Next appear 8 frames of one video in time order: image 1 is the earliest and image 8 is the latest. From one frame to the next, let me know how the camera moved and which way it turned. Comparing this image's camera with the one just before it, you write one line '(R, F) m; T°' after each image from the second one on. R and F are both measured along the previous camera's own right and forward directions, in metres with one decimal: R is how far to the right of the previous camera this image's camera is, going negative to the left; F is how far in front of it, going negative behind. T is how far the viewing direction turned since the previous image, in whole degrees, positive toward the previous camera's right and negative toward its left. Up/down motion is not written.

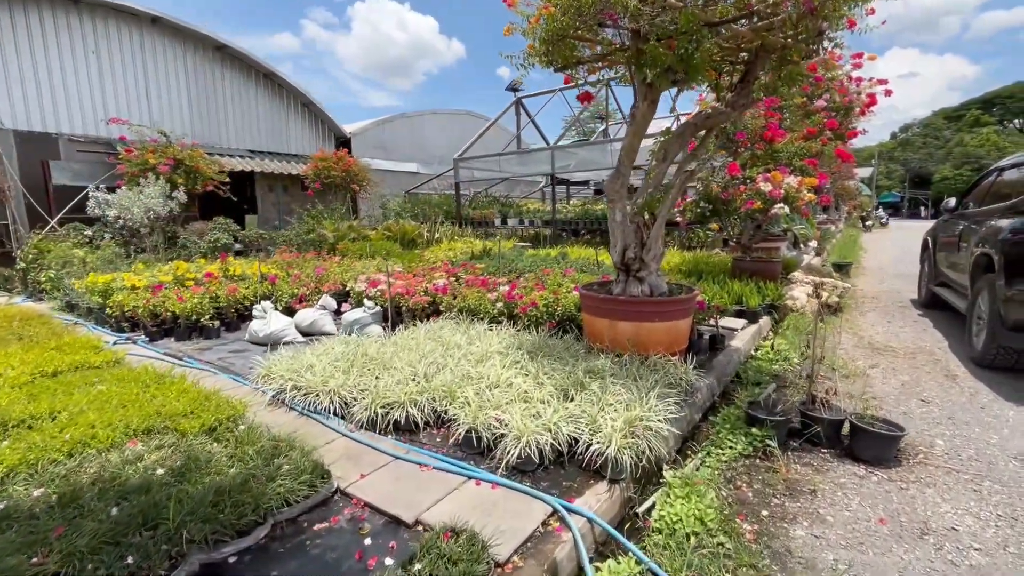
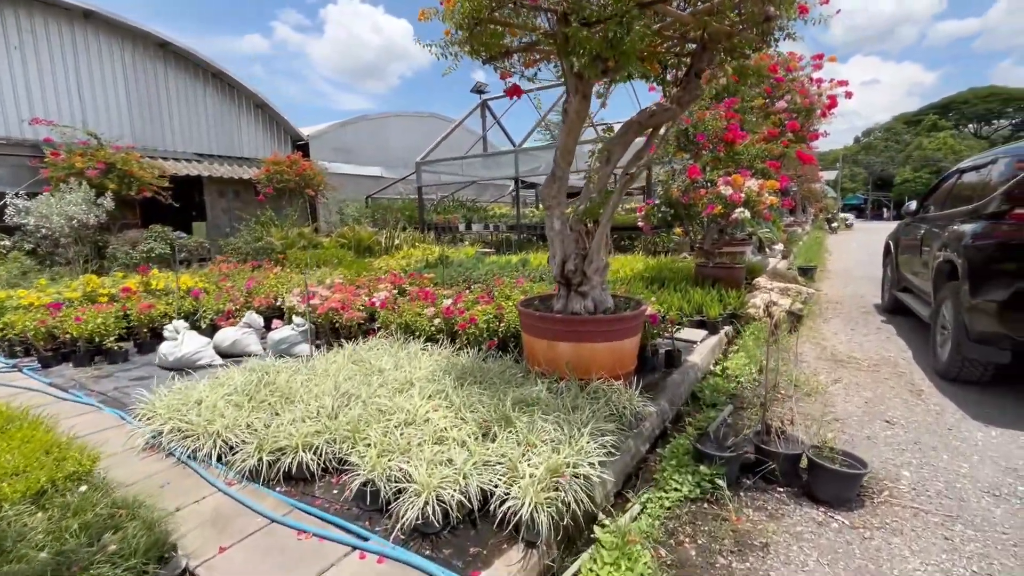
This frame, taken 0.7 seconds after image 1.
(+0.3, +0.4) m; +3°
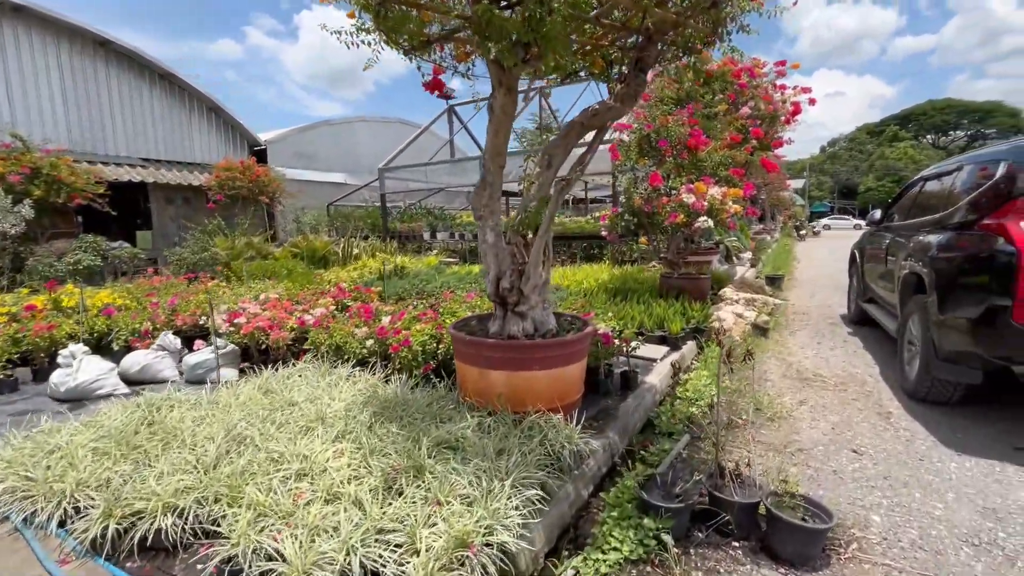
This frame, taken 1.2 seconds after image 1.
(+0.3, +0.4) m; +3°
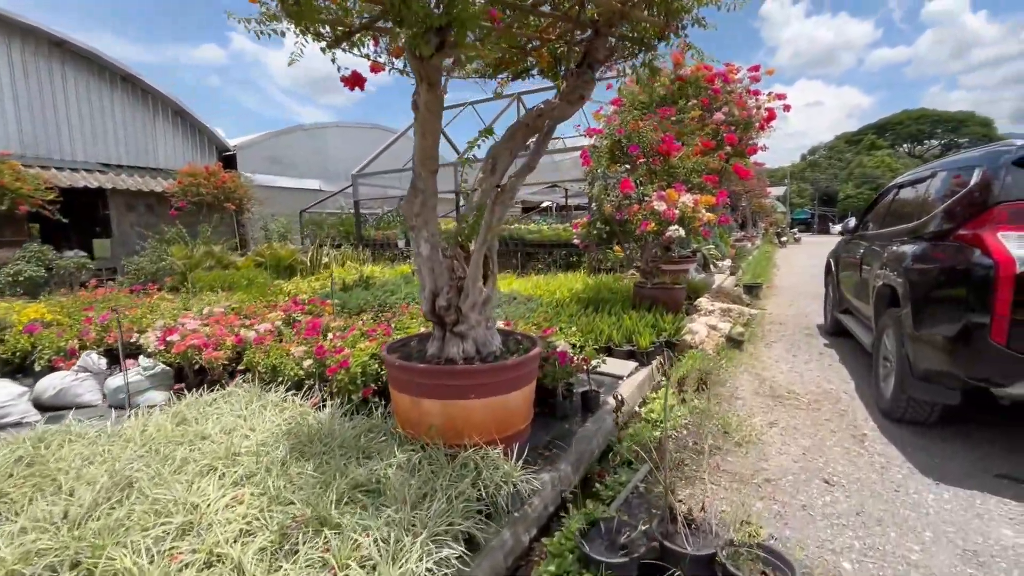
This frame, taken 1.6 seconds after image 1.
(+0.3, +0.3) m; +1°
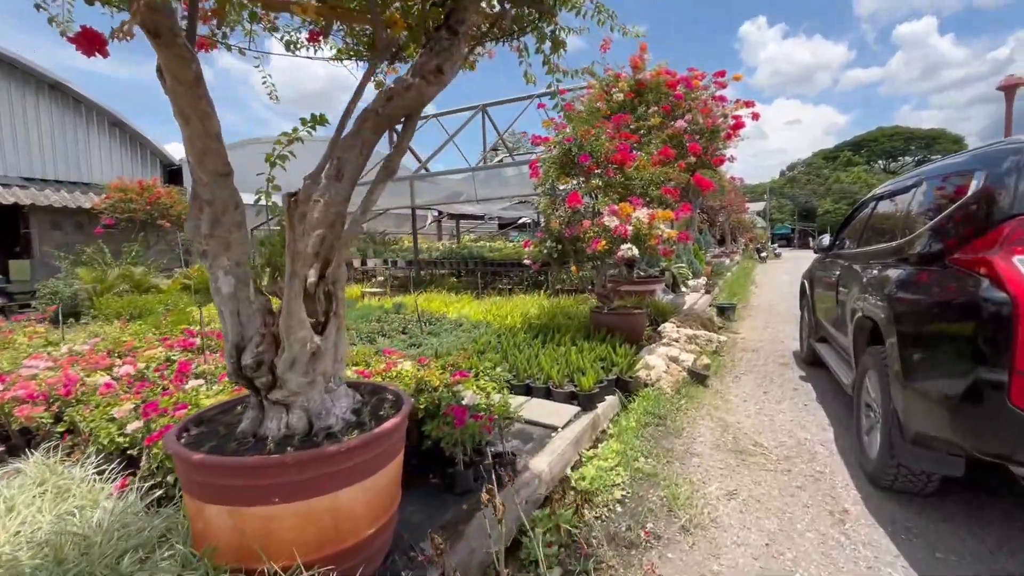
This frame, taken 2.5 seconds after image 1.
(+0.6, +0.7) m; +2°
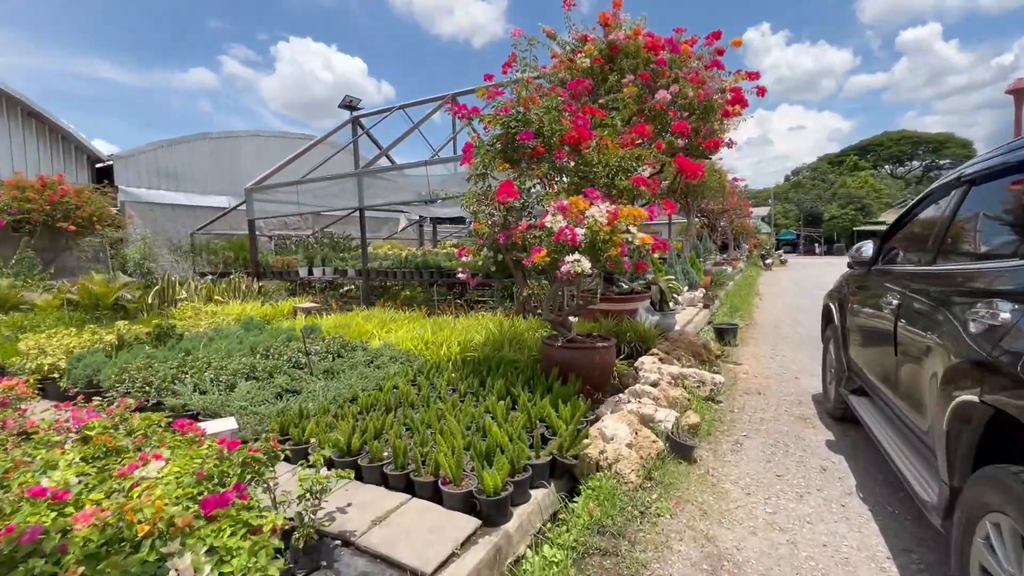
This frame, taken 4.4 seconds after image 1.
(+0.7, +1.5) m; 0°
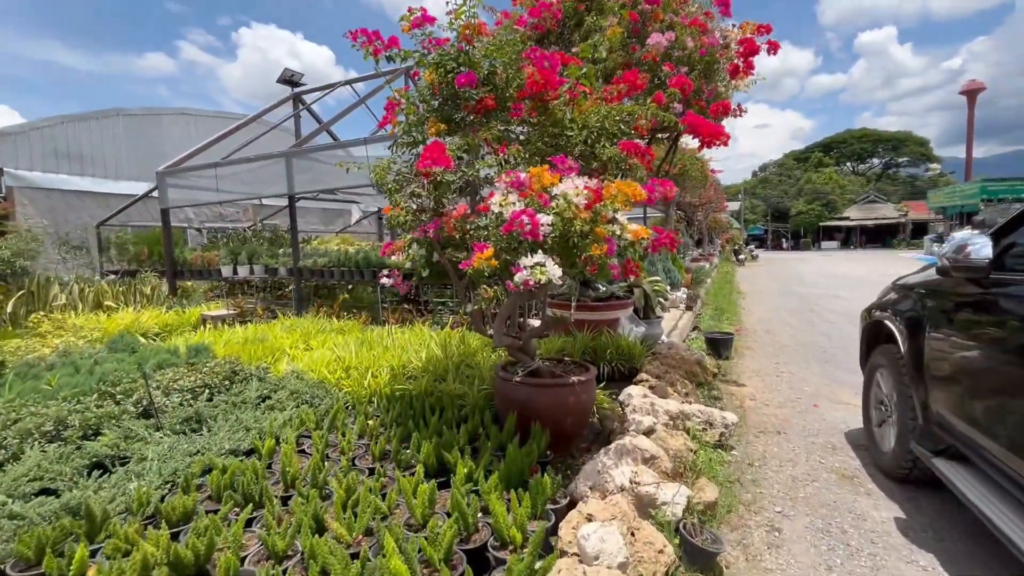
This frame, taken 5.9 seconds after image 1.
(+0.2, +1.2) m; +3°
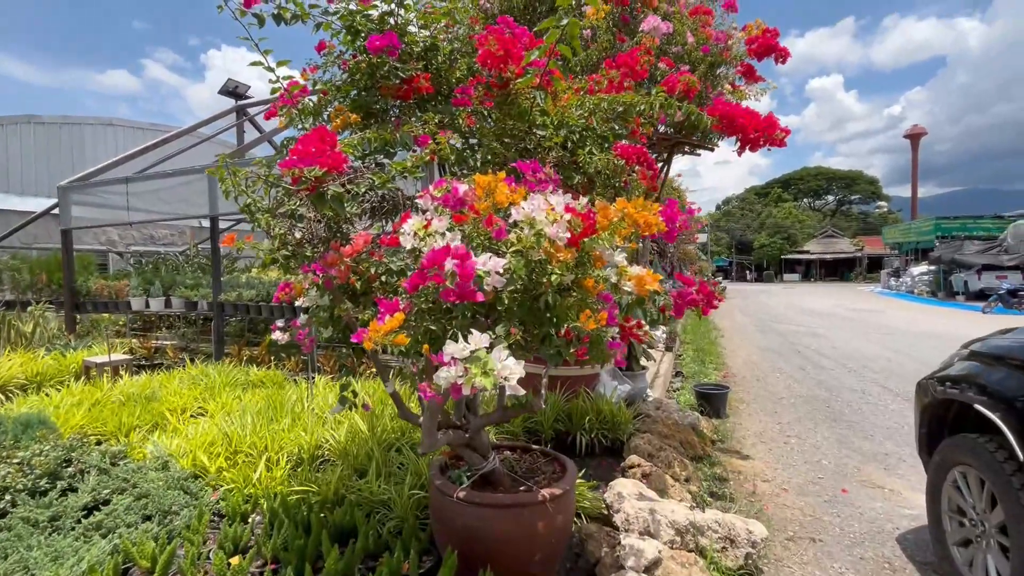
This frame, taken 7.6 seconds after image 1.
(+0.1, +0.9) m; +4°
